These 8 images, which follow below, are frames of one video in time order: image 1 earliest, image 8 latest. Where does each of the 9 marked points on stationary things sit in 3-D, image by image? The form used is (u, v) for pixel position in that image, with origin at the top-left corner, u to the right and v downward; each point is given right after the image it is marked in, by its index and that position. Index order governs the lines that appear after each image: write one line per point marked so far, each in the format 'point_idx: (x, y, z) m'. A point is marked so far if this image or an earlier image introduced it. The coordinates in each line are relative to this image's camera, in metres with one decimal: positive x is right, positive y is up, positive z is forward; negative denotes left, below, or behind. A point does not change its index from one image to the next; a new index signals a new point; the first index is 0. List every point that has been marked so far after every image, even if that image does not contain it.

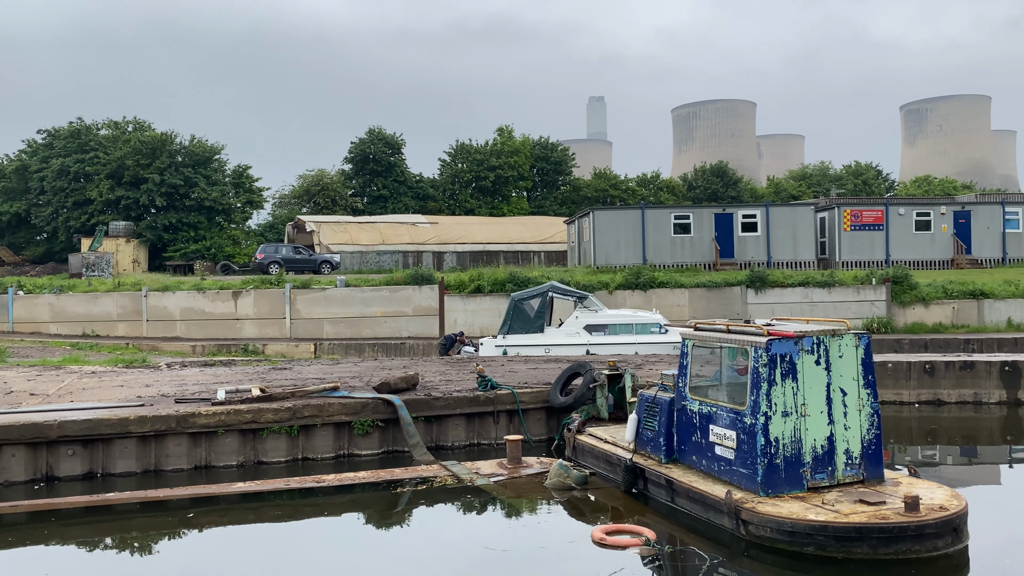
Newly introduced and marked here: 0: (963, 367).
0: (+6.8, -1.2, +12.7) m
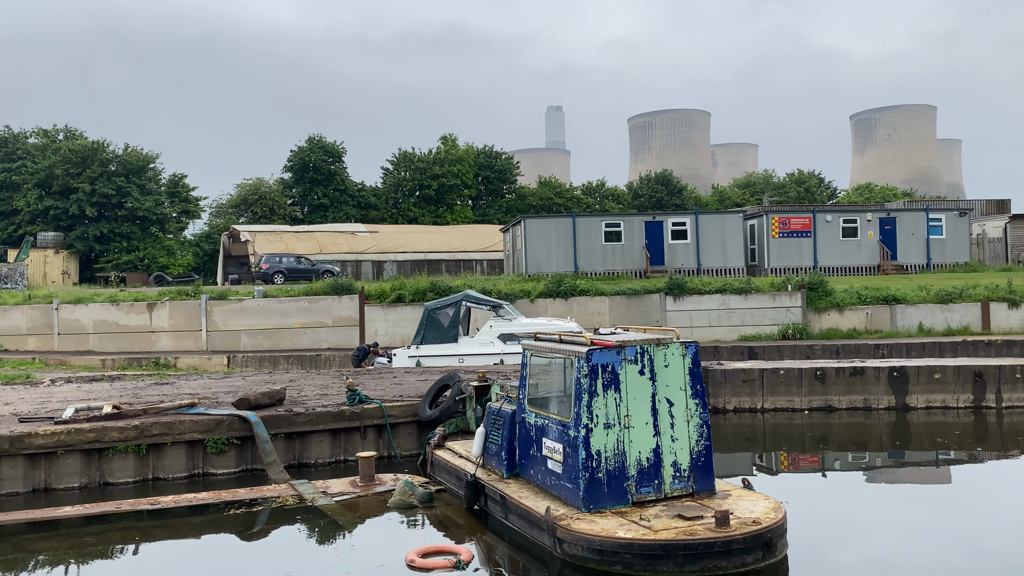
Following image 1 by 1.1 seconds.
0: (+5.1, -1.3, +12.7) m
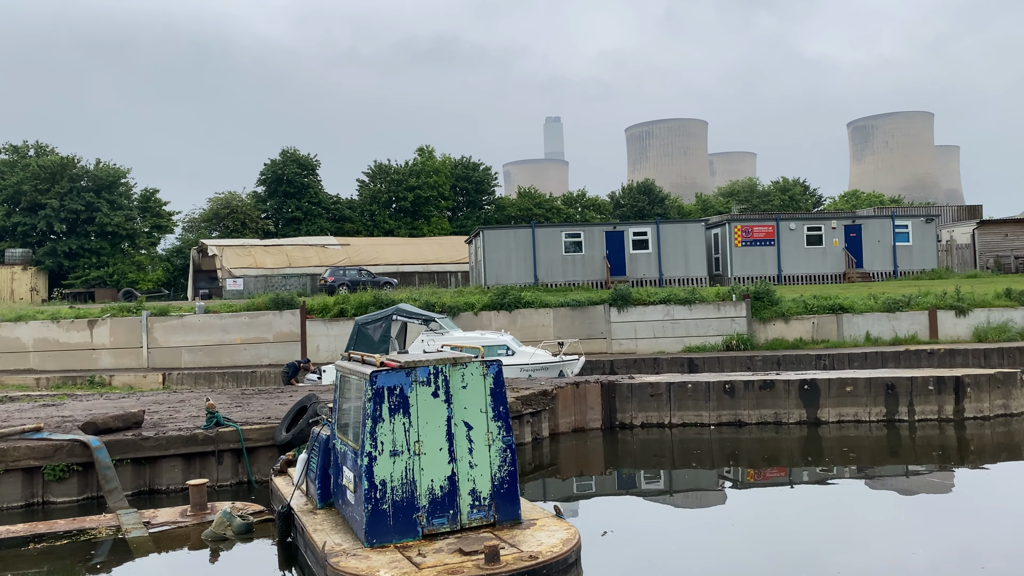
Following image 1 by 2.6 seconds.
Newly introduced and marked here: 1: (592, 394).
0: (+3.6, -1.4, +12.3) m
1: (+1.2, -1.6, +12.3) m
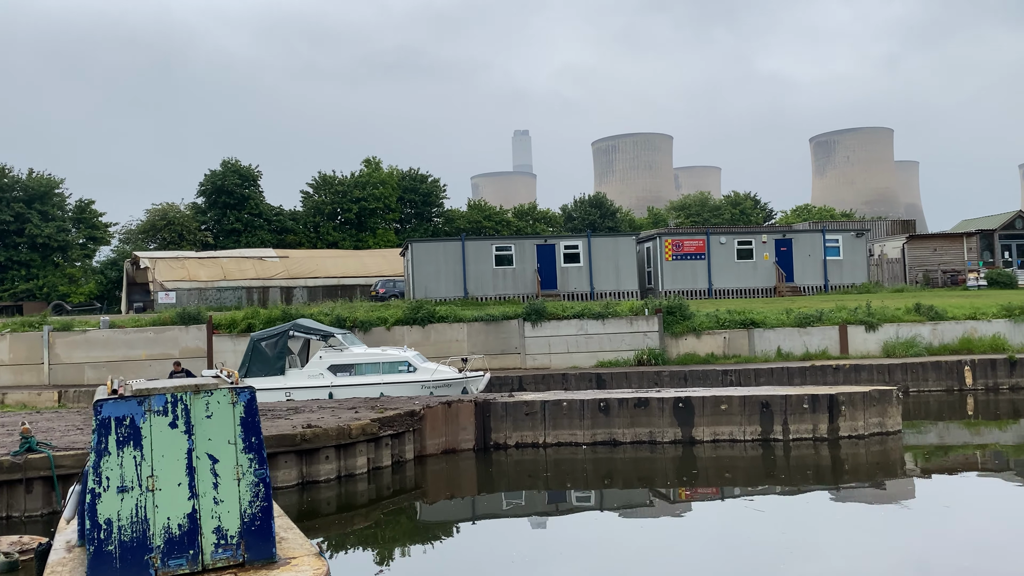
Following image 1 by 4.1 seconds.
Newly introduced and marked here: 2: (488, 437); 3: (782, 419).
0: (+1.8, -1.7, +12.0) m
1: (-0.7, -1.8, +11.8) m
2: (-0.3, -2.2, +12.0) m
3: (+3.8, -1.8, +11.8) m
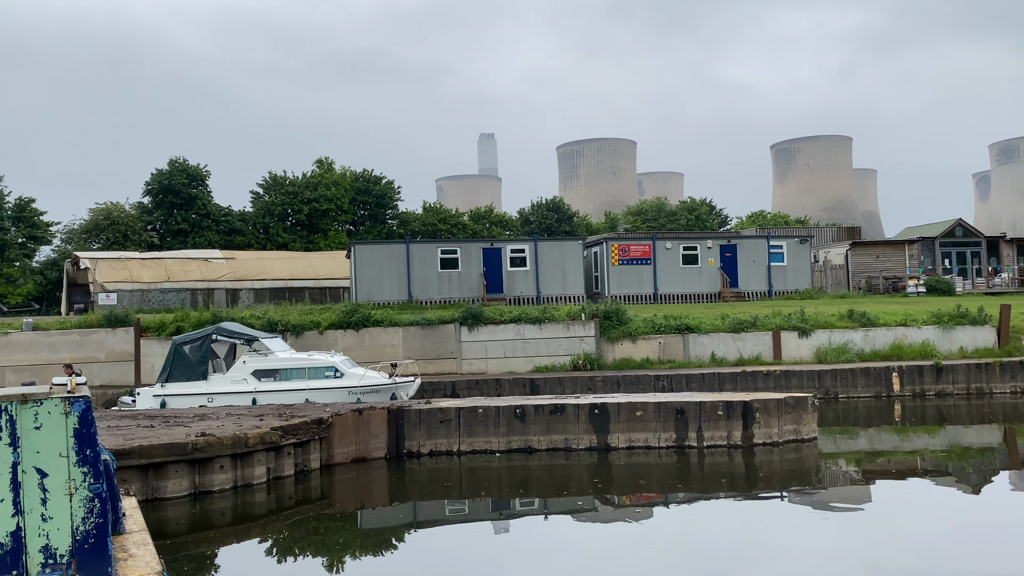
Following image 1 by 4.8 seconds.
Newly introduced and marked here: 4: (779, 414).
0: (+0.6, -1.7, +11.8) m
1: (-1.9, -1.8, +11.5) m
2: (-1.5, -2.2, +11.7) m
3: (+2.6, -1.9, +11.7) m
4: (+3.7, -1.8, +11.8) m
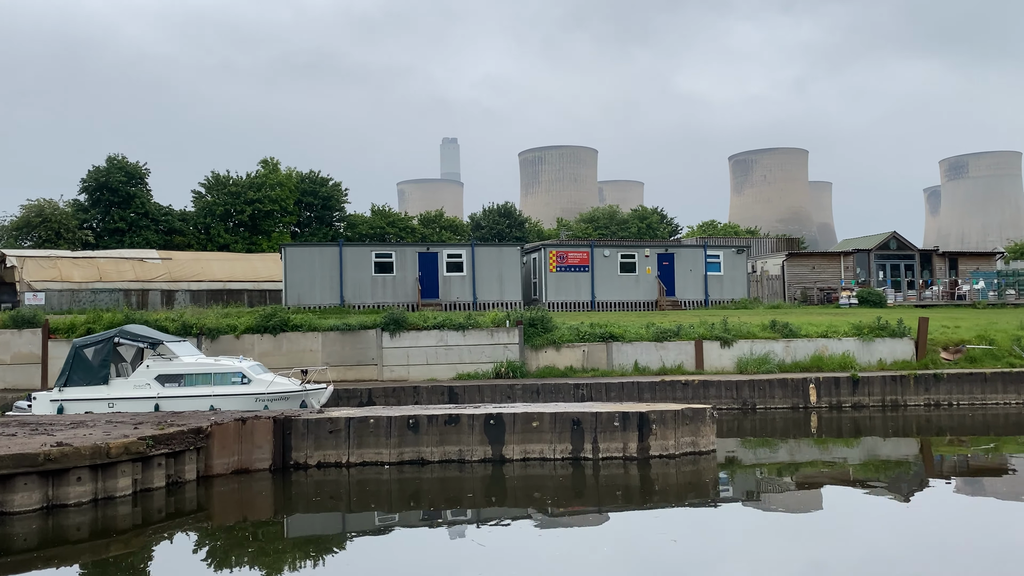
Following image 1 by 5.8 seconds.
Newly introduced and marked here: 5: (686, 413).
0: (-0.9, -1.8, +11.4) m
1: (-3.3, -1.9, +11.1) m
2: (-3.0, -2.3, +11.3) m
3: (+1.1, -2.0, +11.4) m
4: (+2.3, -1.9, +11.6) m
5: (+2.4, -1.7, +11.6) m
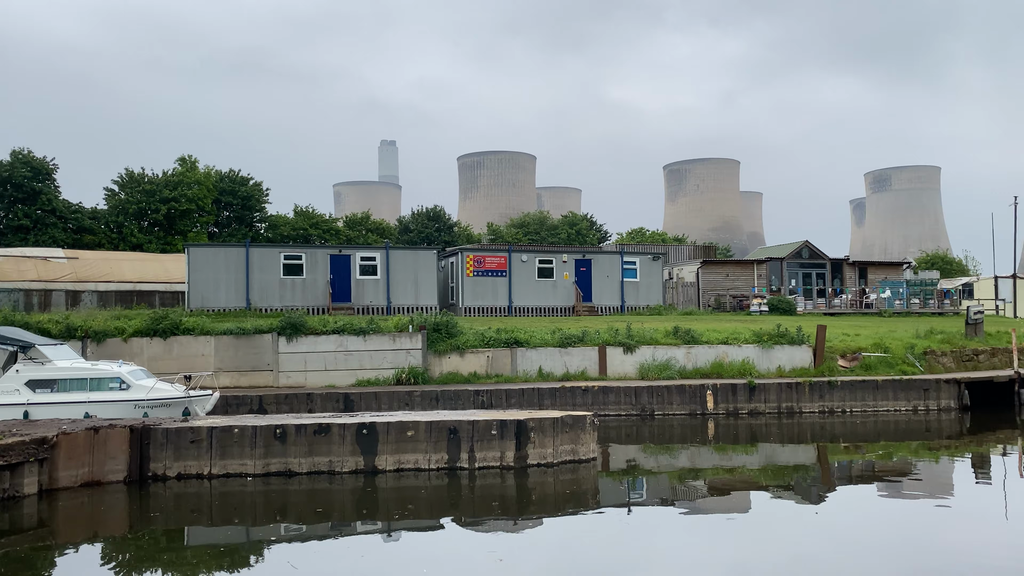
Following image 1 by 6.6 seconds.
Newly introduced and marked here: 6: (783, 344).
0: (-2.5, -1.9, +11.0) m
1: (-4.9, -1.9, +10.5) m
2: (-4.6, -2.3, +10.7) m
3: (-0.6, -2.1, +11.1) m
4: (+0.6, -2.0, +11.3) m
5: (+0.8, -1.8, +11.4) m
6: (+6.4, -1.3, +19.7) m
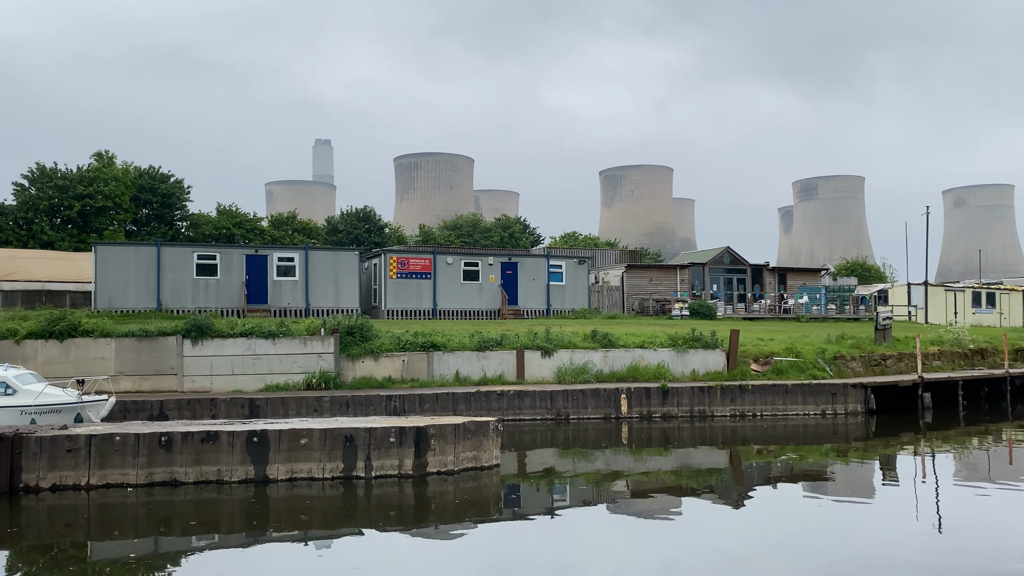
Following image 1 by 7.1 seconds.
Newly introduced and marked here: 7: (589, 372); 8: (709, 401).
0: (-3.8, -1.9, +10.5) m
1: (-6.2, -1.9, +9.8) m
2: (-5.9, -2.3, +10.0) m
3: (-1.8, -2.1, +10.8) m
4: (-0.7, -2.0, +11.1) m
5: (-0.5, -1.9, +11.2) m
6: (+4.4, -1.4, +19.9) m
7: (+1.8, -2.0, +19.2) m
8: (+4.5, -2.5, +18.7) m
